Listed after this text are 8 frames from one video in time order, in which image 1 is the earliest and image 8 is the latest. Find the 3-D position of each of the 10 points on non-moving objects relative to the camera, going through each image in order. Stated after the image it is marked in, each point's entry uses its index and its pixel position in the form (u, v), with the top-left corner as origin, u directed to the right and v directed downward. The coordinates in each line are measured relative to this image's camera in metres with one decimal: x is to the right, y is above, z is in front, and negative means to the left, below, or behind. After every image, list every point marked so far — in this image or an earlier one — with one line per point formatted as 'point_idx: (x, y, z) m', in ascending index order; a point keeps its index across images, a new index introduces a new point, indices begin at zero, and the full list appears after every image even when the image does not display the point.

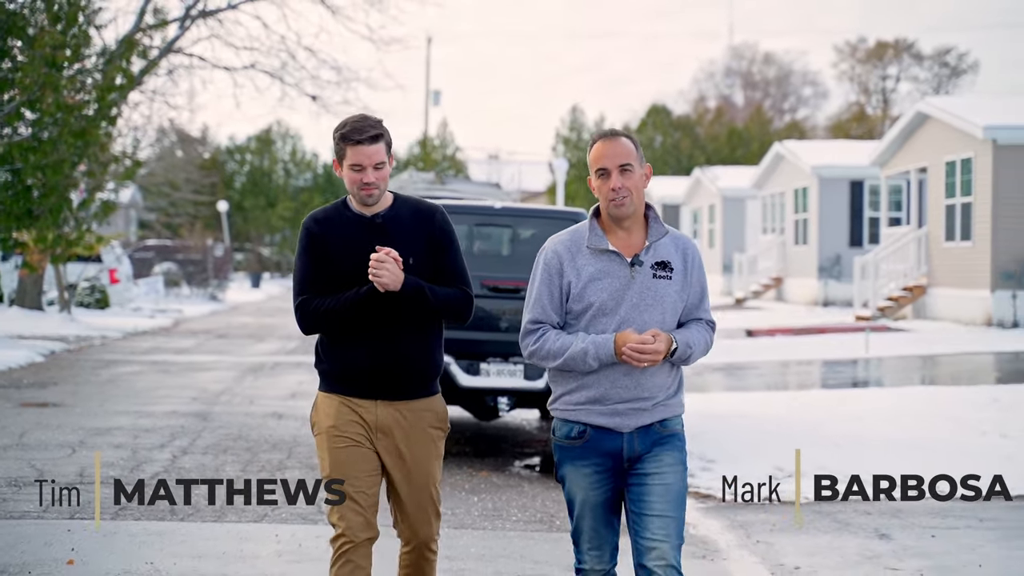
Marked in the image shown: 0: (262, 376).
0: (-2.3, -0.8, +15.5) m
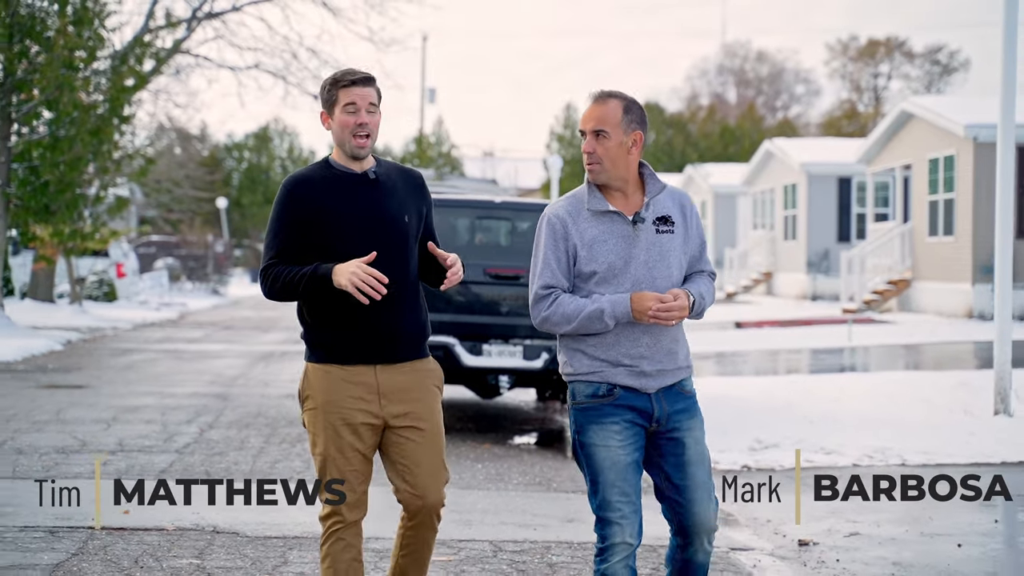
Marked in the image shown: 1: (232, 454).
0: (-2.3, -0.7, +16.3) m
1: (-1.5, -0.9, +8.9) m
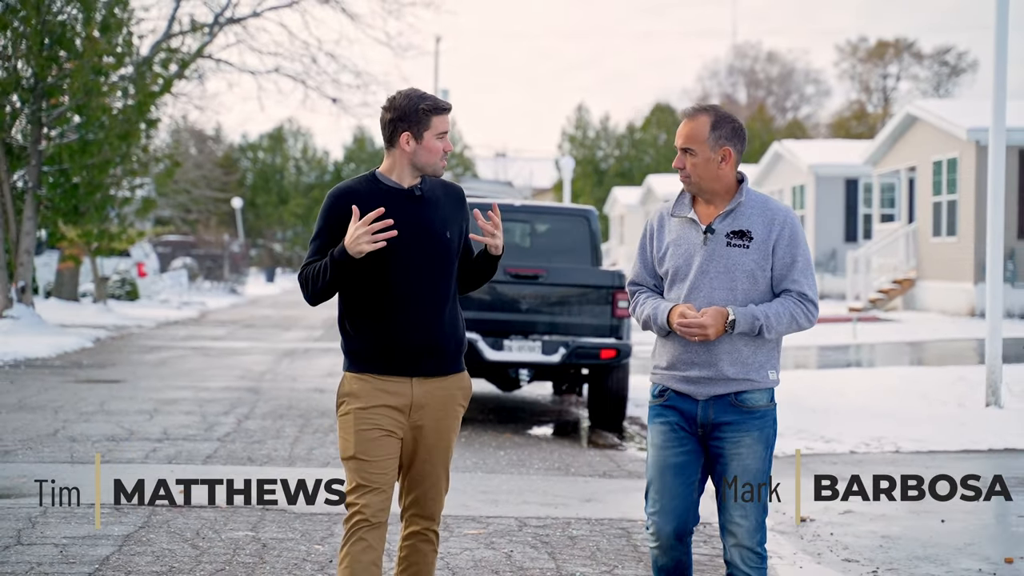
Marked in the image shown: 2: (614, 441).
0: (-2.2, -0.7, +16.9) m
1: (-1.4, -0.9, +9.6) m
2: (+0.6, -1.0, +10.4) m
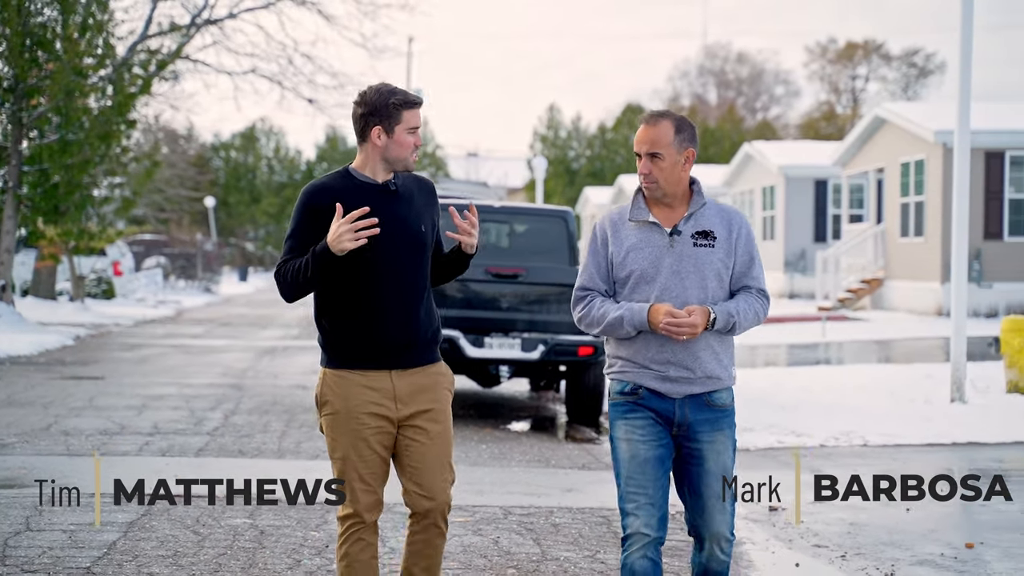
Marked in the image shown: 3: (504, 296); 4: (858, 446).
0: (-2.4, -0.7, +17.2) m
1: (-1.5, -0.9, +9.9) m
2: (+0.5, -1.0, +10.8) m
3: (-0.1, -0.1, +11.0) m
4: (+2.1, -1.0, +9.9) m
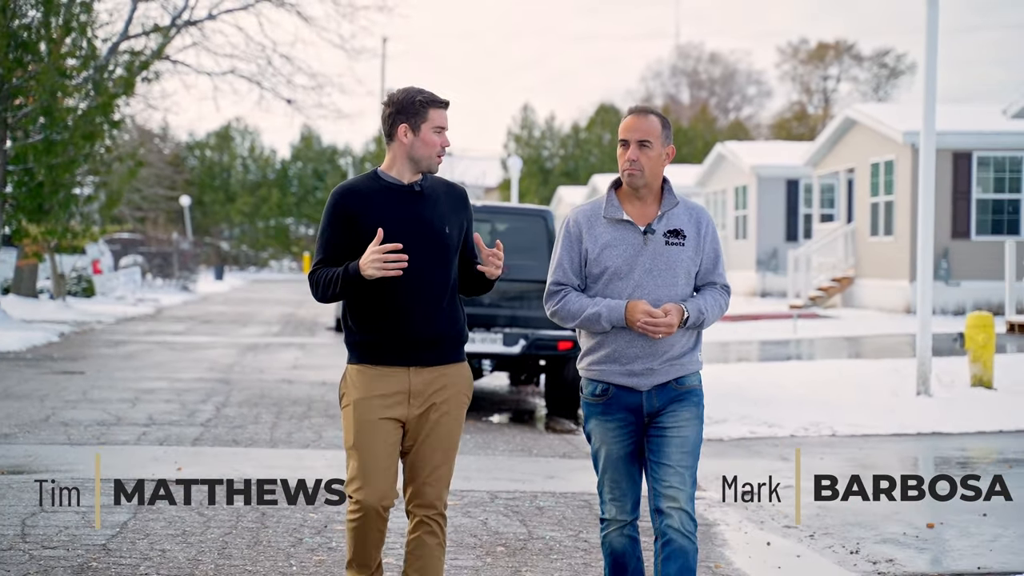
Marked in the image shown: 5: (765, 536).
0: (-2.7, -0.7, +17.6) m
1: (-1.6, -0.9, +10.2) m
2: (+0.4, -0.9, +11.2) m
3: (-0.2, 0.0, +11.4) m
4: (+2.0, -0.9, +10.4) m
5: (+1.1, -1.0, +6.9) m
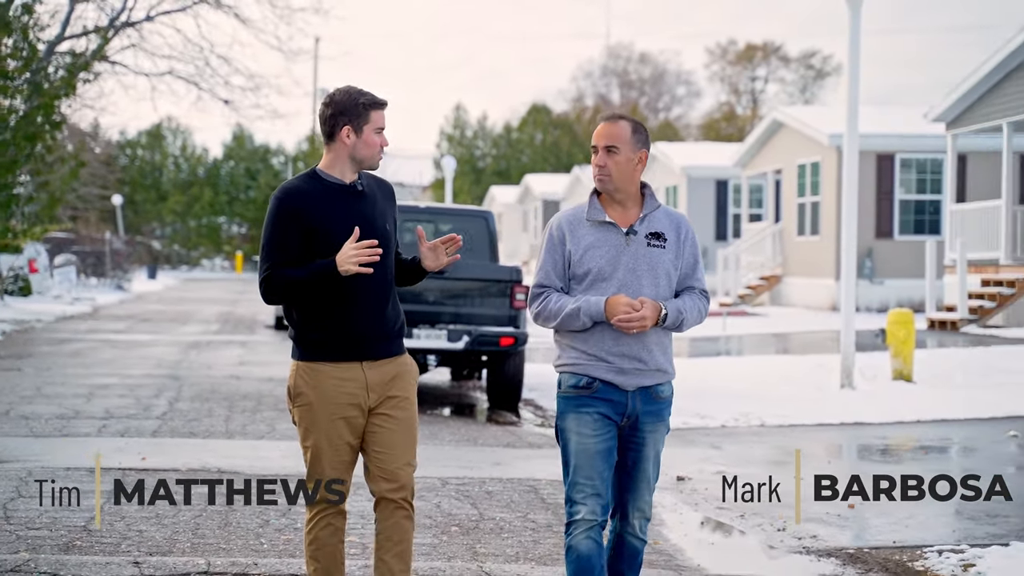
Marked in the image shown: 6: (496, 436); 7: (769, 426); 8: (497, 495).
0: (-3.3, -0.7, +17.9) m
1: (-2.0, -0.8, +10.6) m
2: (0.0, -0.9, +11.6) m
3: (-0.6, 0.0, +11.9) m
4: (+1.6, -0.9, +10.9) m
5: (+0.8, -1.0, +7.4) m
6: (-0.1, -0.9, +10.3) m
7: (+1.7, -0.9, +10.9) m
8: (-0.1, -1.0, +7.7) m
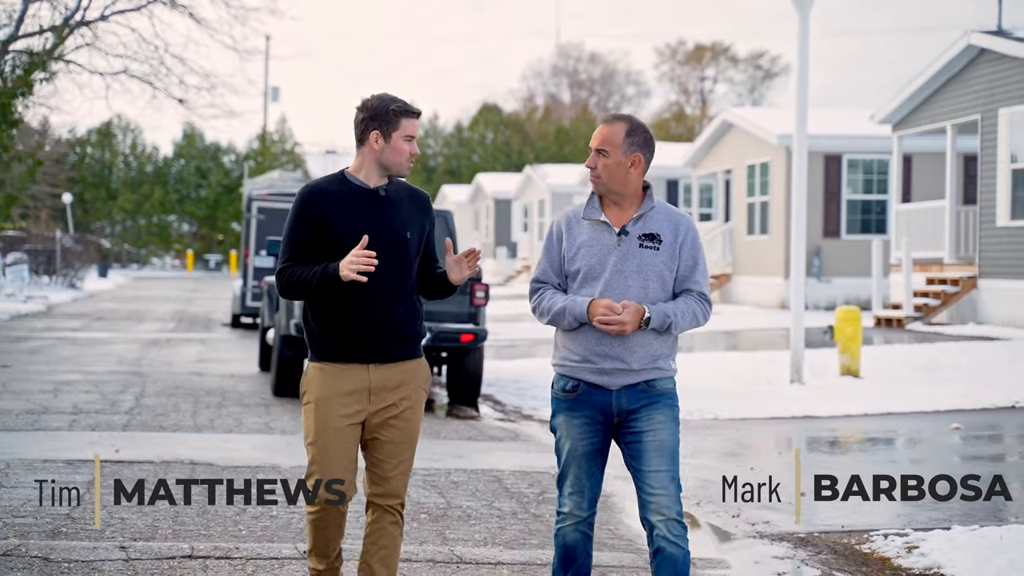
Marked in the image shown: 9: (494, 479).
0: (-3.8, -0.7, +18.1) m
1: (-2.2, -0.8, +10.8) m
2: (-0.3, -0.9, +11.9) m
3: (-0.9, 0.0, +12.2) m
4: (+1.3, -0.9, +11.3) m
5: (+0.7, -1.0, +7.7) m
6: (-0.3, -0.9, +10.5) m
7: (+1.4, -0.9, +11.3) m
8: (-0.2, -1.0, +8.0) m
9: (-0.1, -0.9, +8.2) m
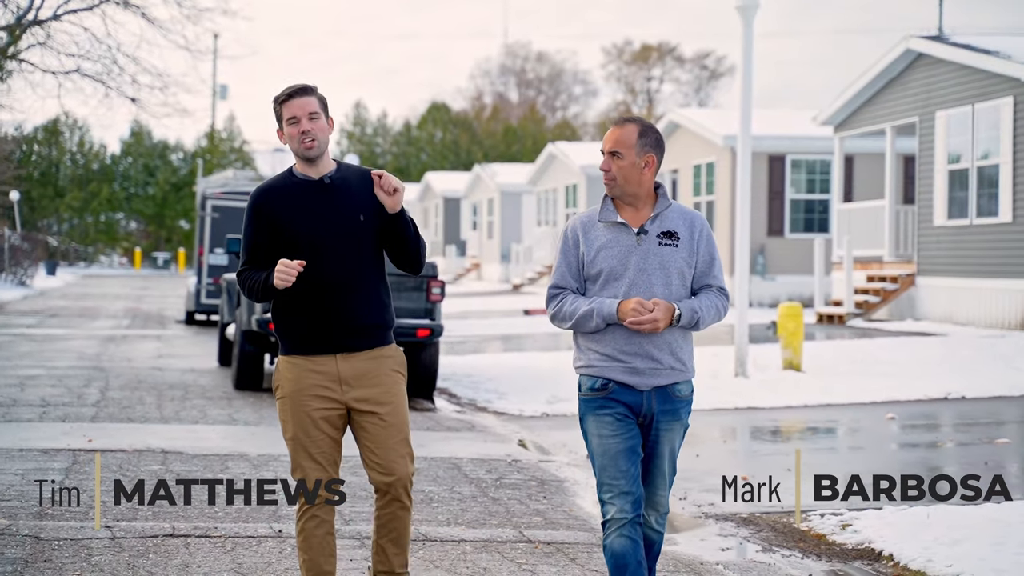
0: (-4.3, -0.6, +18.4) m
1: (-2.5, -0.8, +11.2) m
2: (-0.6, -0.9, +12.3) m
3: (-1.2, 0.0, +12.5) m
4: (+1.0, -0.9, +11.7) m
5: (+0.5, -1.0, +8.2) m
6: (-0.6, -0.9, +10.9) m
7: (+1.1, -0.9, +11.7) m
8: (-0.5, -0.9, +8.4) m
9: (-0.3, -0.9, +8.7) m
